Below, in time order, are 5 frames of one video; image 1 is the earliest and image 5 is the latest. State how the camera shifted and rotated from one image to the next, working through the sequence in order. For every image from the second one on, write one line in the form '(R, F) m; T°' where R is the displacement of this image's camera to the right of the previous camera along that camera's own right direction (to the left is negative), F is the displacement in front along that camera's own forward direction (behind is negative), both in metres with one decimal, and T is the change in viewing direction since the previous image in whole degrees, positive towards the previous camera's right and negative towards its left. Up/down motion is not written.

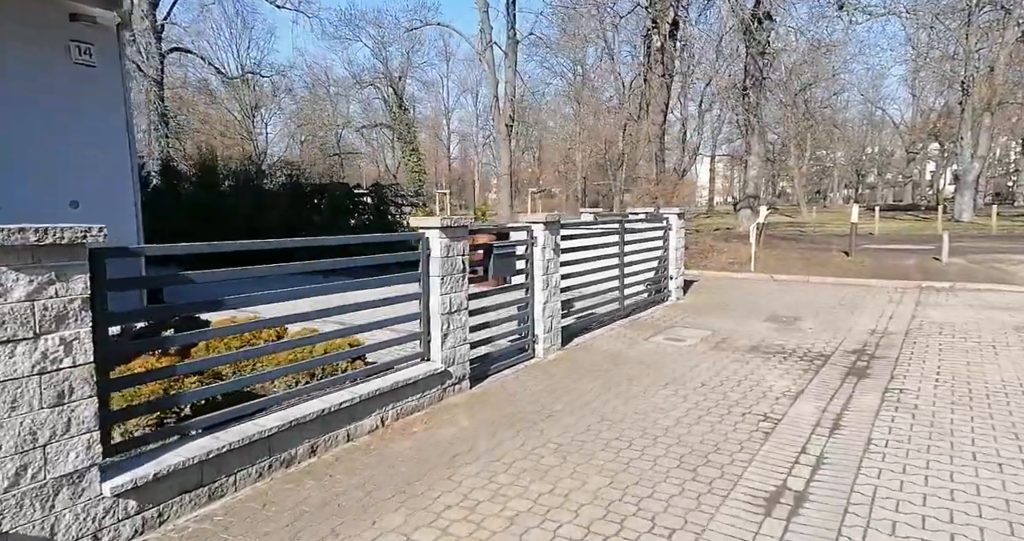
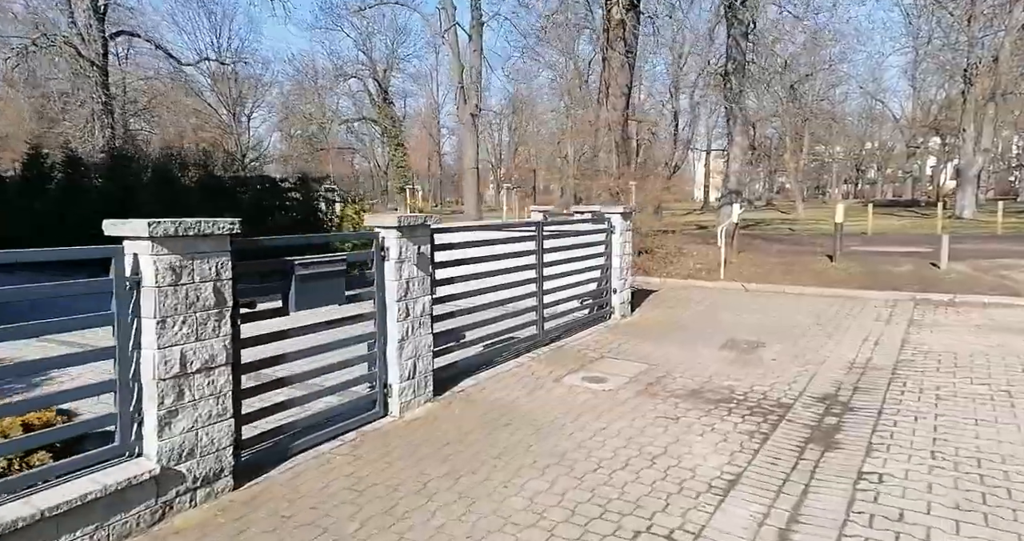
(+1.0, +1.7) m; 0°
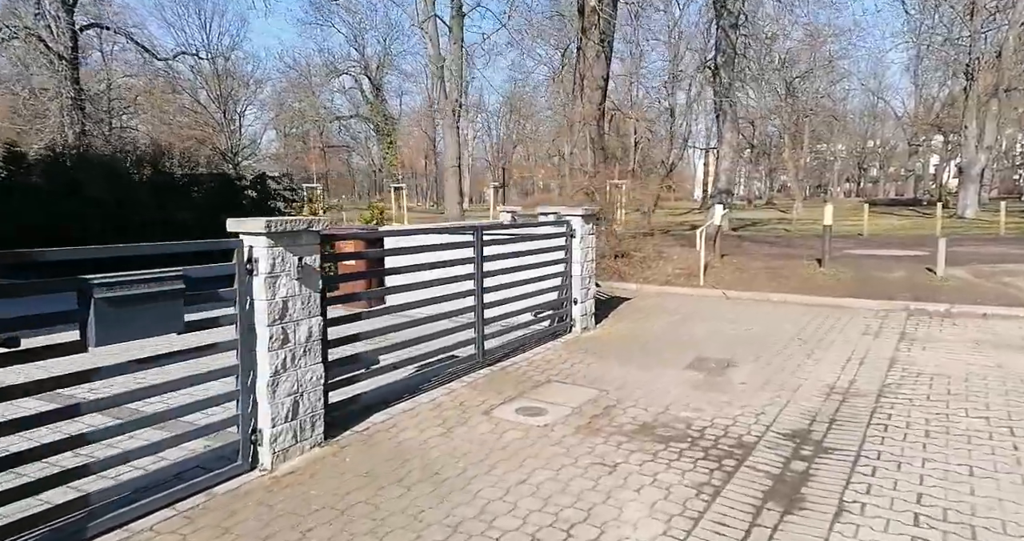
(+0.6, +0.8) m; 0°
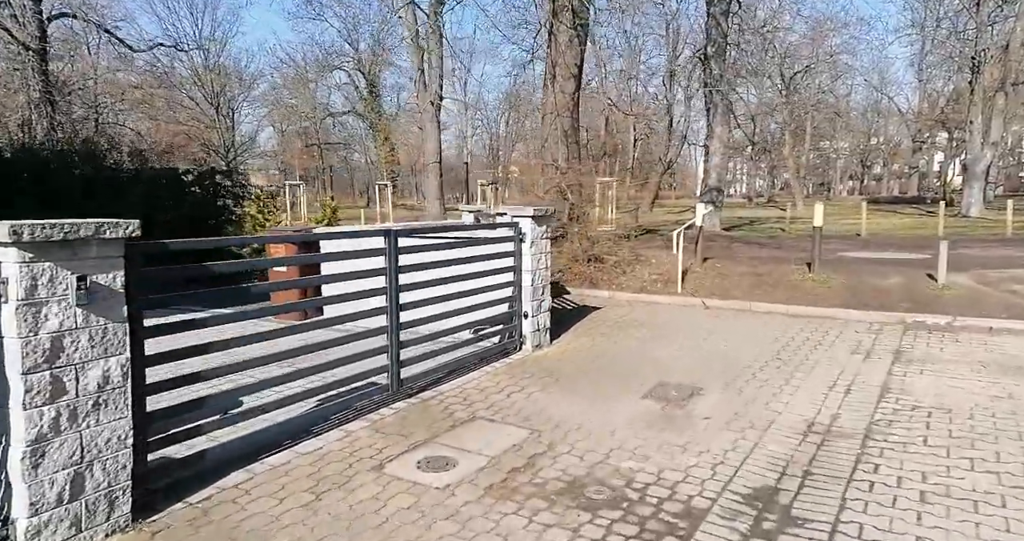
(+0.6, +0.9) m; 0°
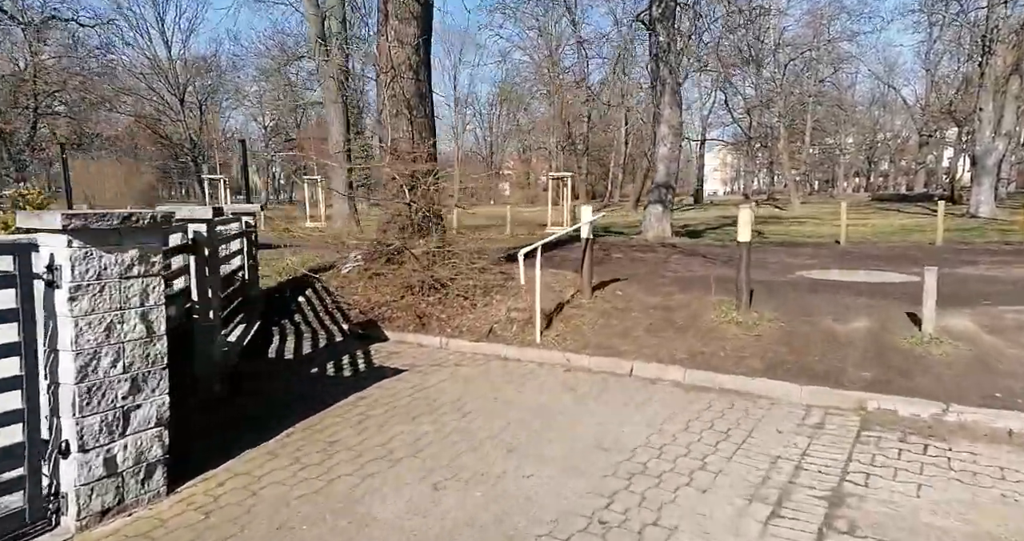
(+2.3, +3.5) m; 0°
